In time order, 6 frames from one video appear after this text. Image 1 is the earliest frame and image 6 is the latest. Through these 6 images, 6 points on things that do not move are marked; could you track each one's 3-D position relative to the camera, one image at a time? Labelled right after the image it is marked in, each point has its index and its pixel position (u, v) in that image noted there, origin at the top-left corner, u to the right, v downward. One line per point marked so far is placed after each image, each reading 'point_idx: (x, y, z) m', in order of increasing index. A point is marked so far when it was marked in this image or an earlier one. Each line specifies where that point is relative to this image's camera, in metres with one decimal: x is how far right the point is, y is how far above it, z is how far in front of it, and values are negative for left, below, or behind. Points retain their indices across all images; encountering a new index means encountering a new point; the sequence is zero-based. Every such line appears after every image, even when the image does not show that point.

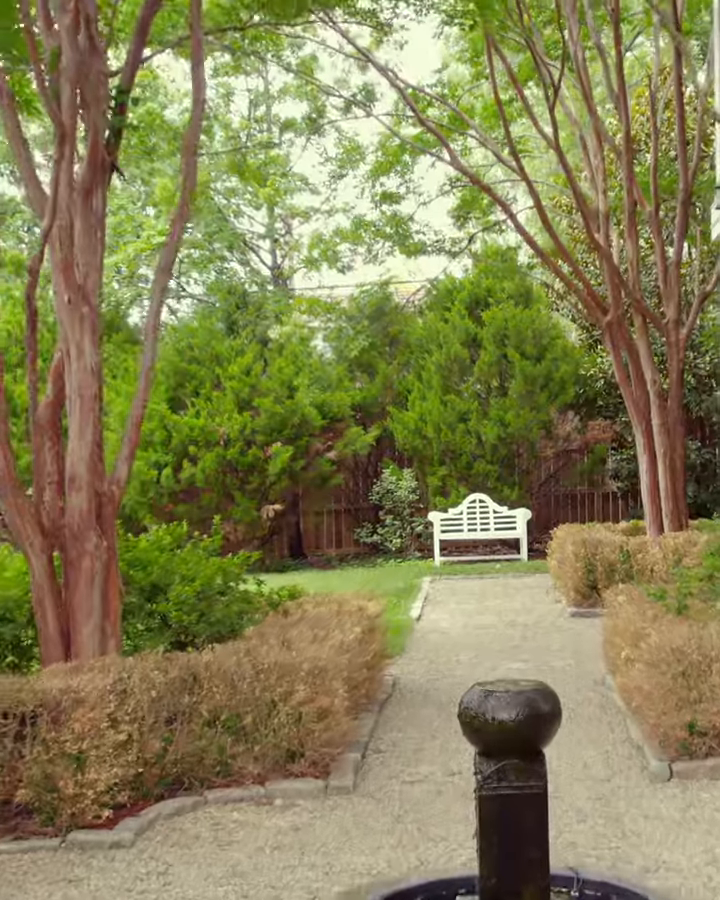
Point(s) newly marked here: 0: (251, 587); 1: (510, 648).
0: (-0.7, -0.9, +7.3) m
1: (+1.1, -1.5, +9.0) m
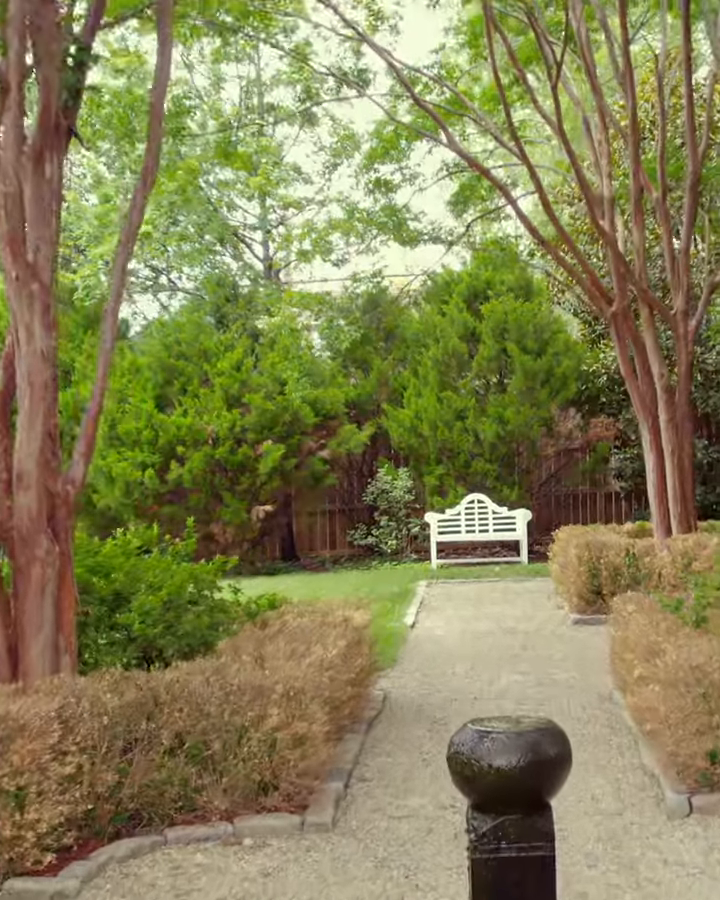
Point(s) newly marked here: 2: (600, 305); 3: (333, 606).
0: (-0.8, -0.8, +6.7) m
1: (+1.1, -1.5, +8.5) m
2: (+2.3, +1.4, +11.4) m
3: (-0.2, -0.9, +7.1) m
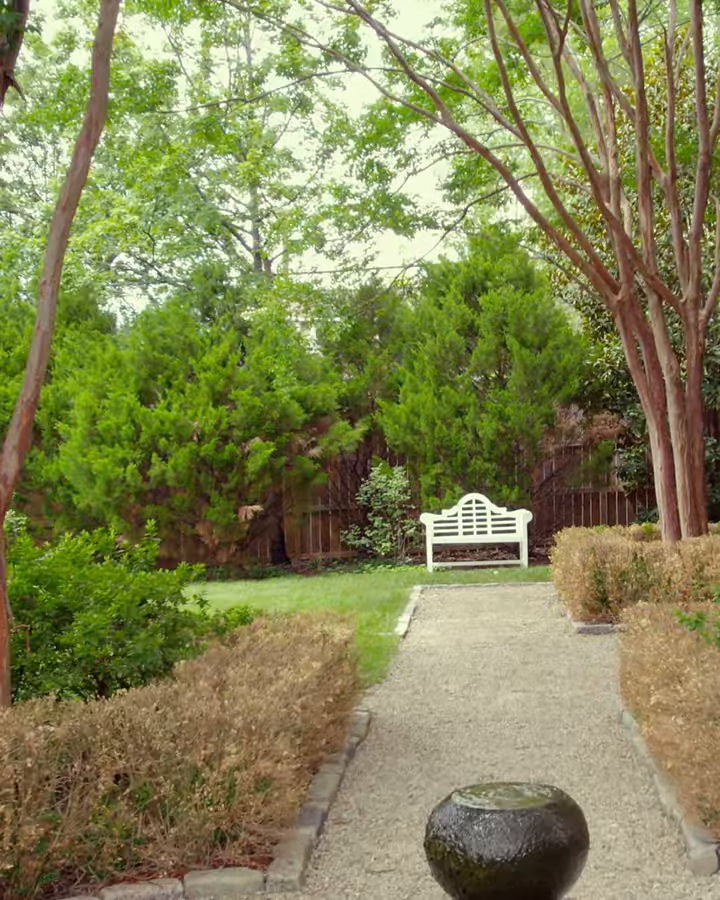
0: (-0.8, -0.8, +6.0) m
1: (+1.0, -1.5, +7.8) m
2: (+2.2, +1.4, +10.7) m
3: (-0.3, -0.9, +6.4) m
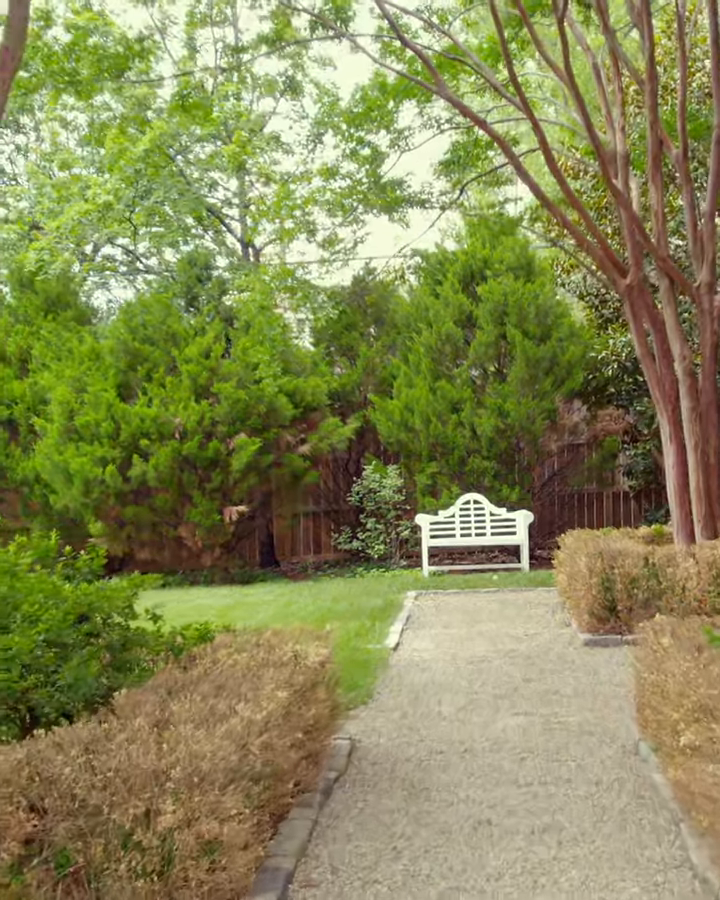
0: (-0.9, -0.8, +5.2) m
1: (+0.9, -1.4, +7.0) m
2: (+2.1, +1.5, +10.0) m
3: (-0.4, -0.9, +5.6) m
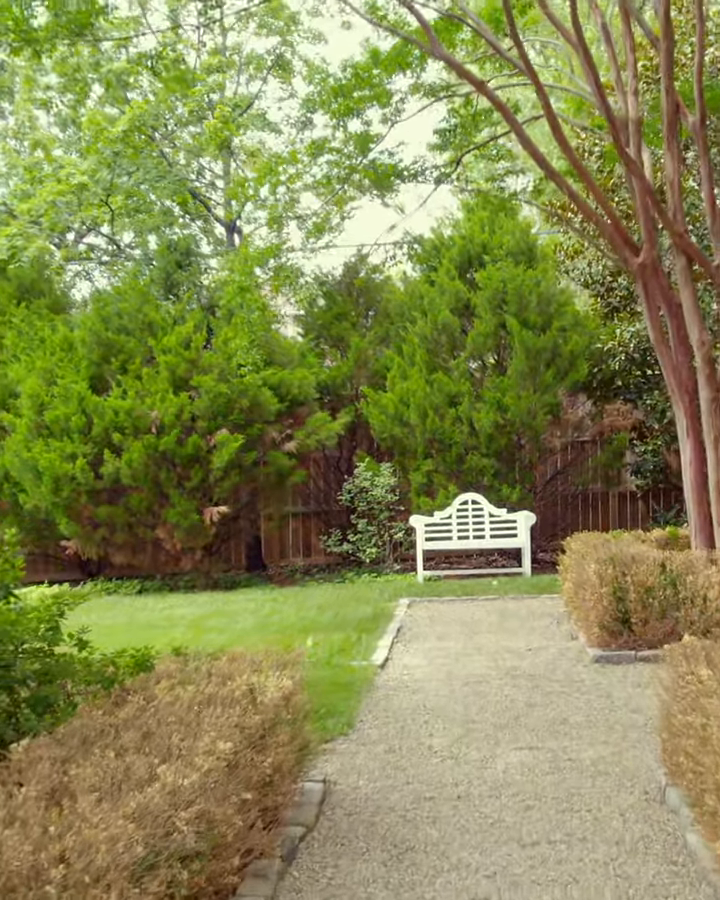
0: (-1.0, -0.7, +4.3) m
1: (+0.8, -1.4, +6.1) m
2: (+2.0, +1.5, +9.1) m
3: (-0.5, -0.8, +4.7) m
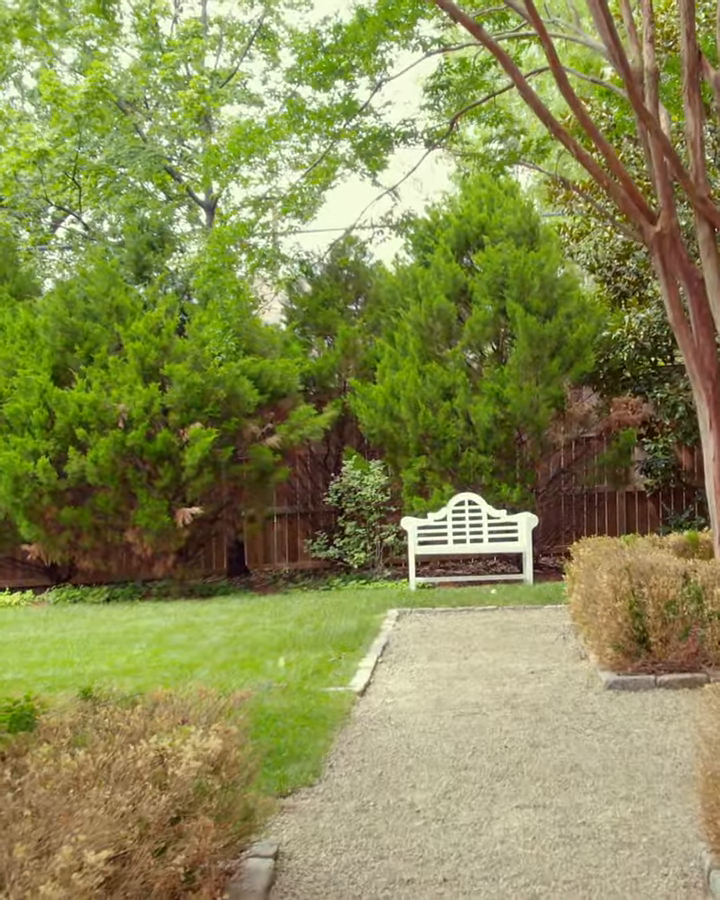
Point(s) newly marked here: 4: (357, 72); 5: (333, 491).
0: (-1.2, -0.7, +3.3) m
1: (+0.6, -1.3, +5.0) m
2: (+1.9, +1.5, +8.0) m
3: (-0.6, -0.8, +3.7) m
4: (0.0, +3.6, +11.2) m
5: (-0.3, -0.5, +13.2) m
